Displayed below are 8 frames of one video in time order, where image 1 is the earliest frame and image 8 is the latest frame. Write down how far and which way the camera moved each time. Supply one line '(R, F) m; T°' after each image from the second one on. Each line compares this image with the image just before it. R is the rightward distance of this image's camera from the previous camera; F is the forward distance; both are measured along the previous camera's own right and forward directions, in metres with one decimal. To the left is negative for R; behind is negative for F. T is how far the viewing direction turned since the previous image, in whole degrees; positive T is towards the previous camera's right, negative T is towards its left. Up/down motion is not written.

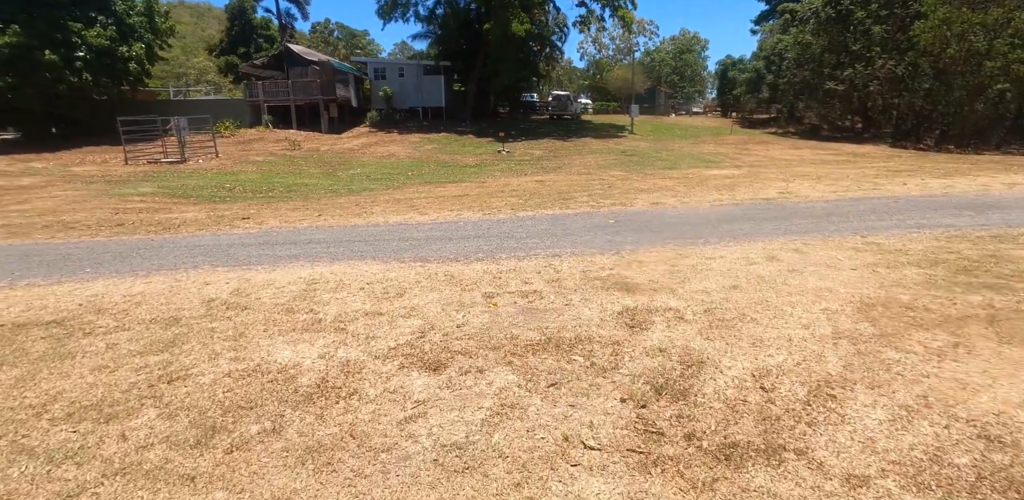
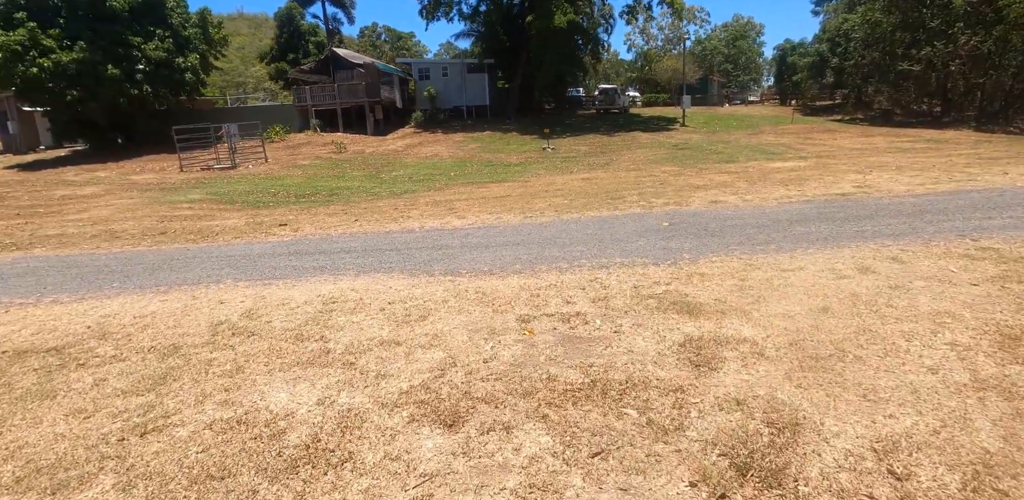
(+0.1, +0.6) m; -5°
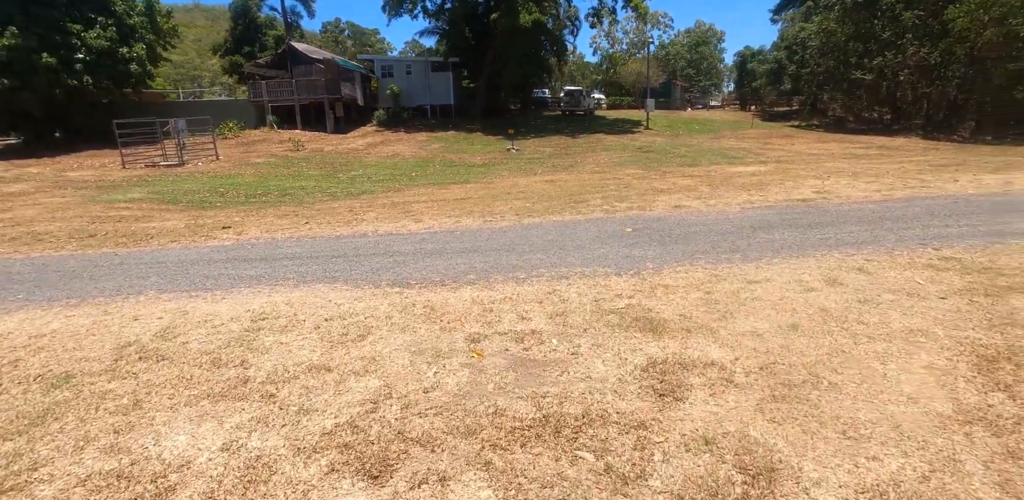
(+0.1, +0.3) m; +4°
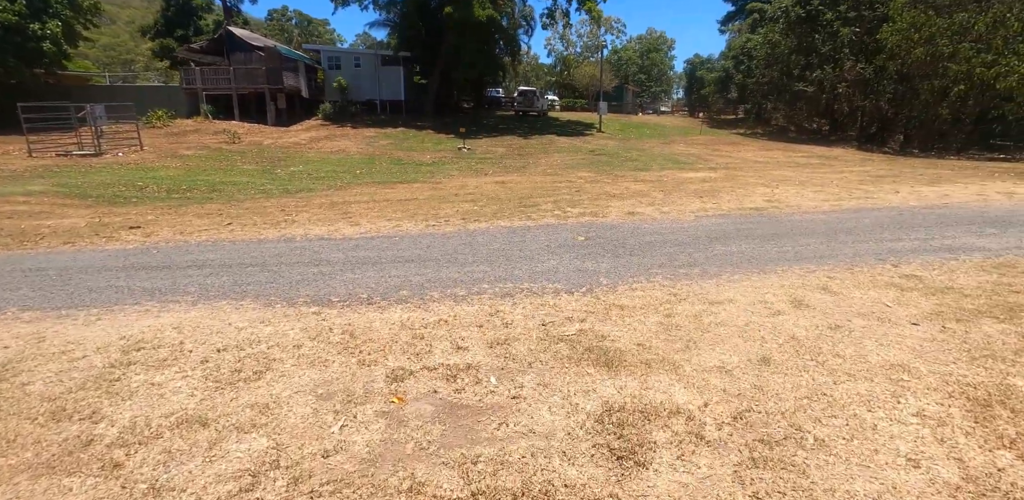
(+0.1, +0.5) m; +5°
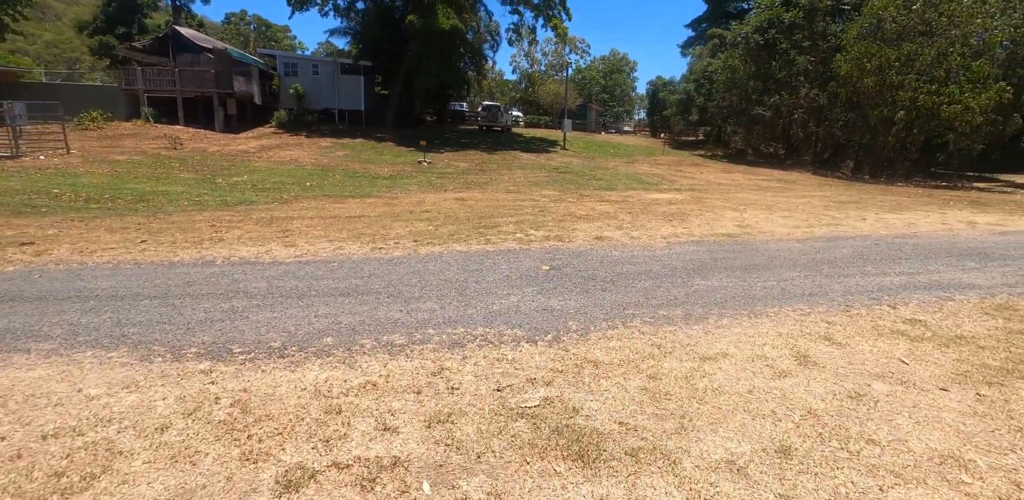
(+0.1, +0.7) m; +4°
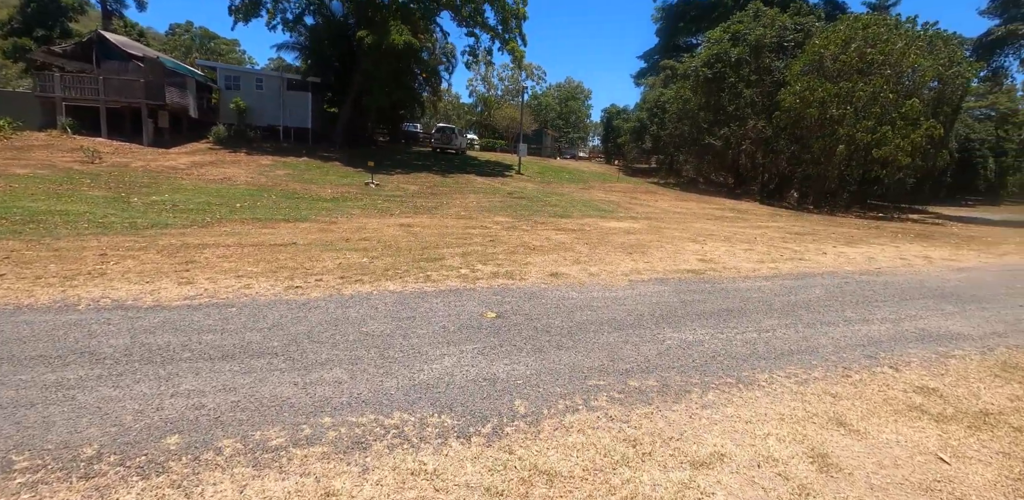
(+0.1, +0.9) m; +5°
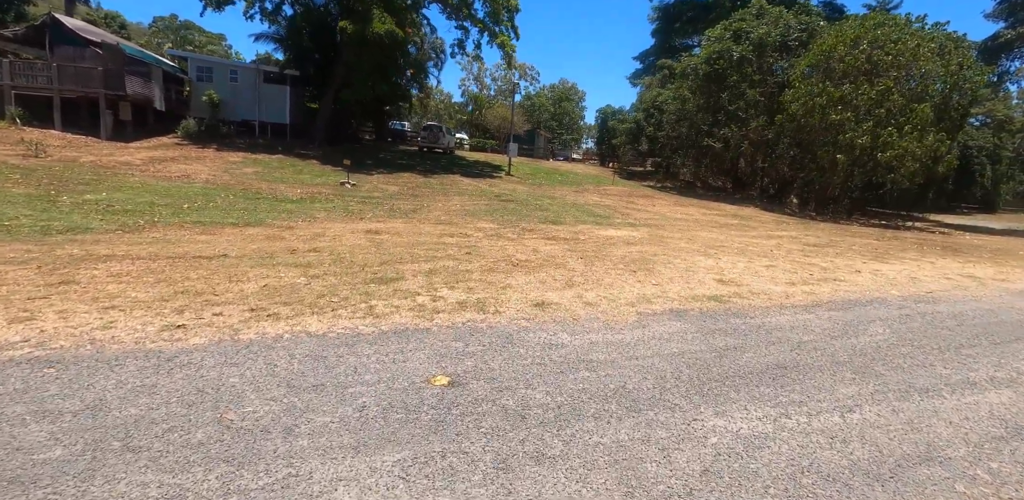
(+0.2, +1.5) m; +1°
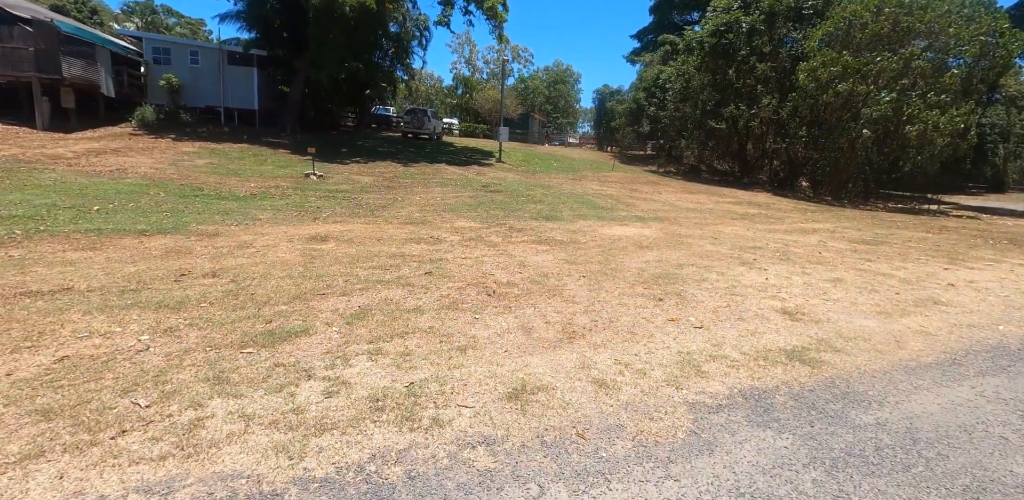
(+0.2, +2.2) m; 0°
